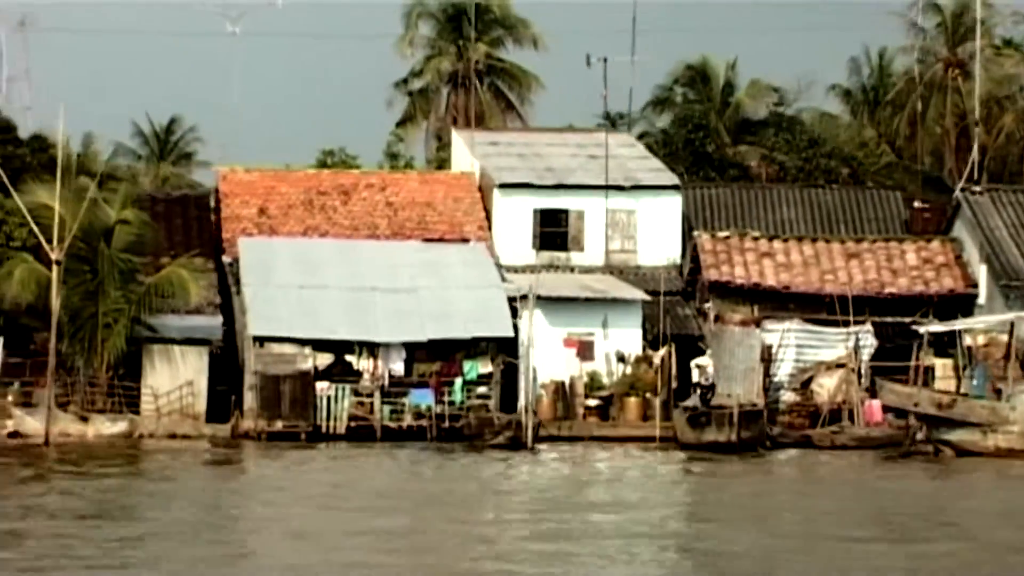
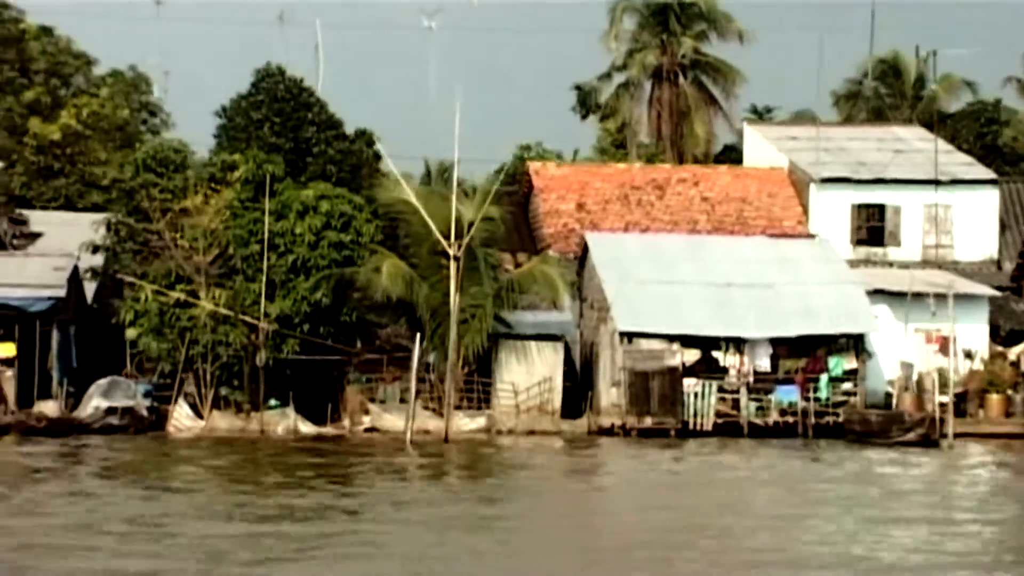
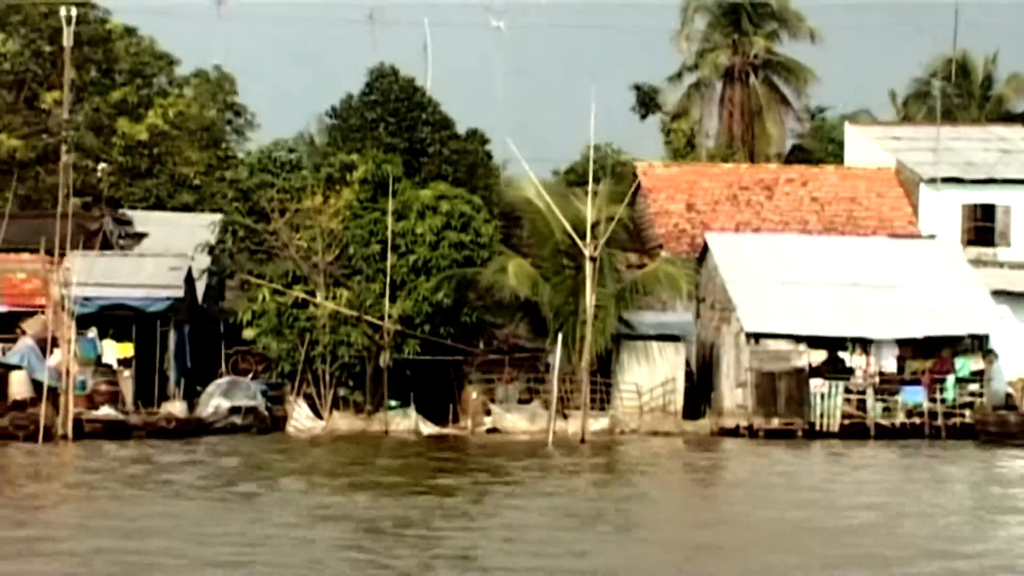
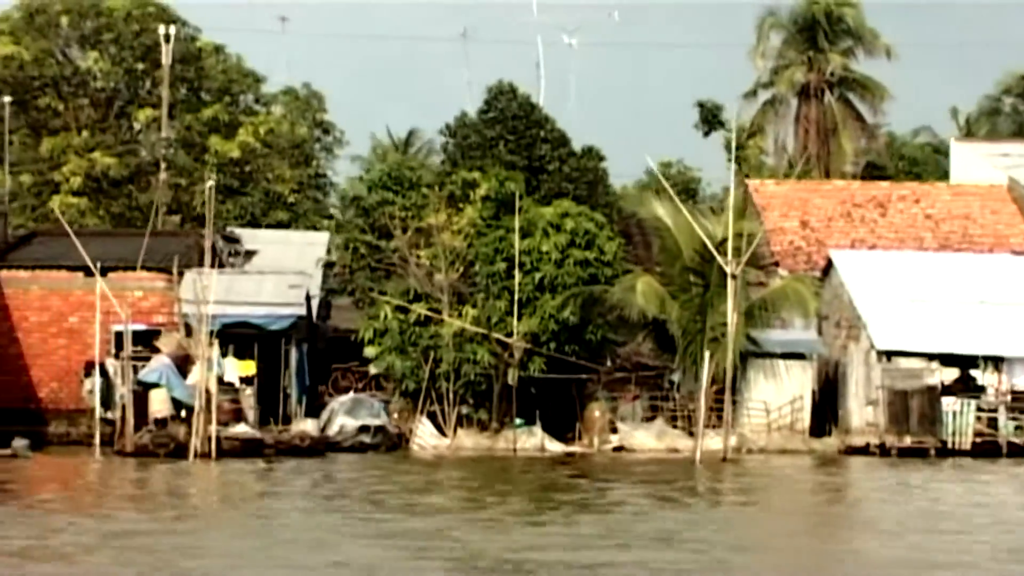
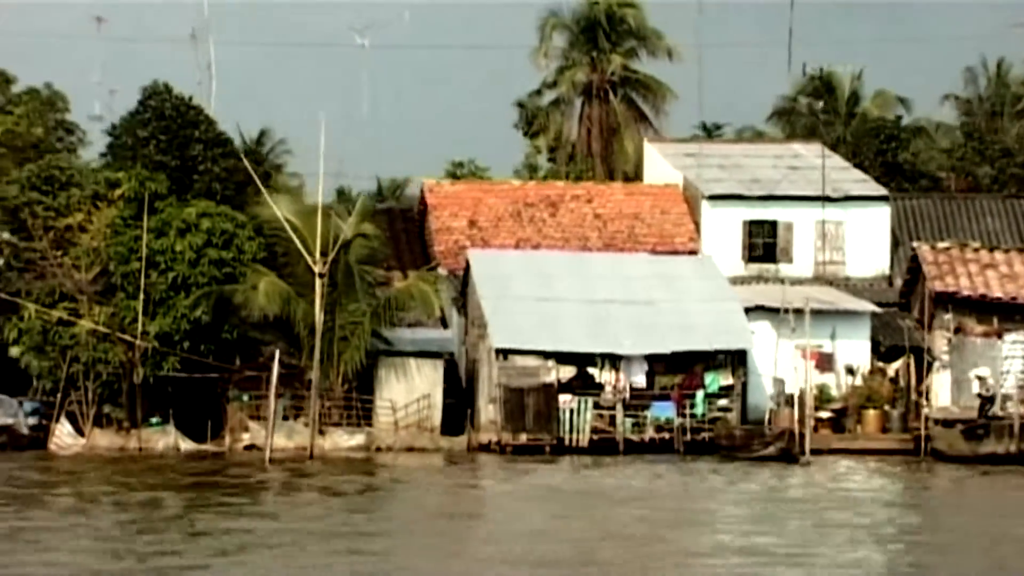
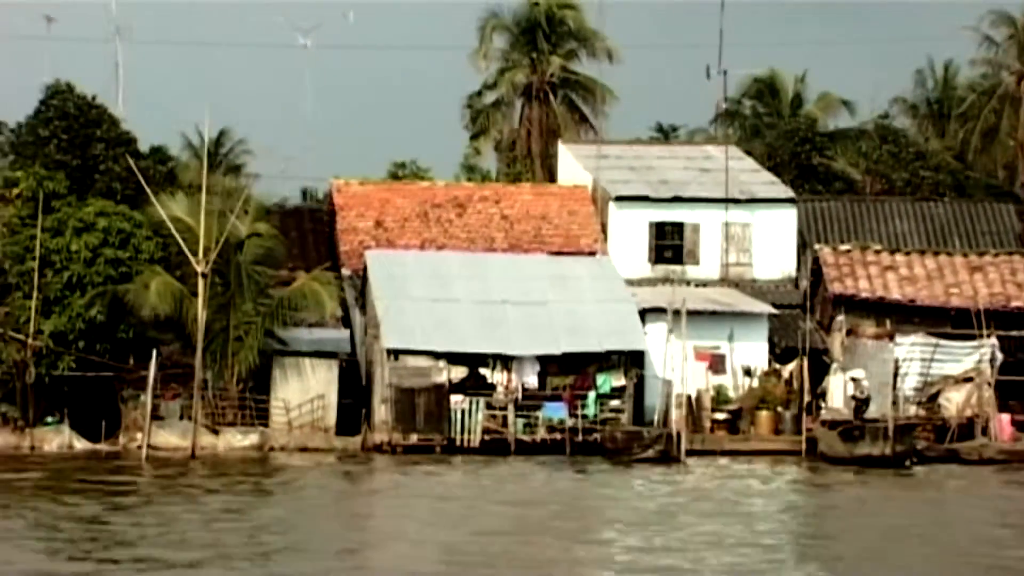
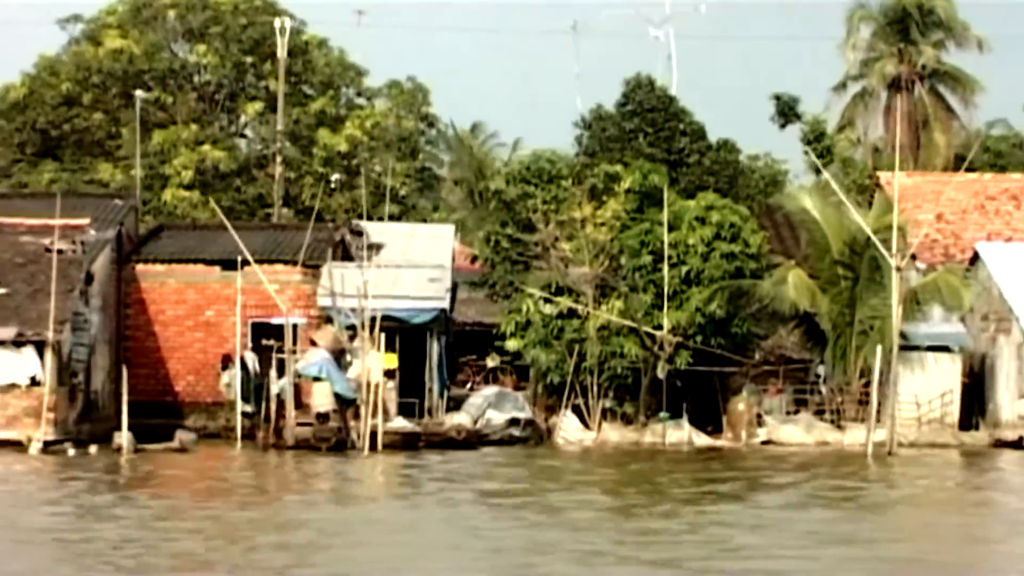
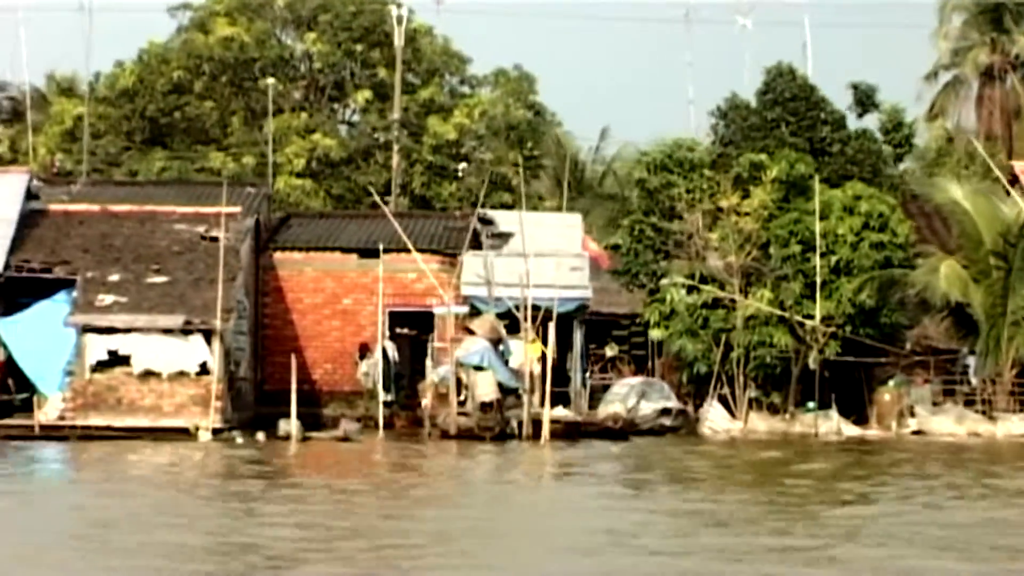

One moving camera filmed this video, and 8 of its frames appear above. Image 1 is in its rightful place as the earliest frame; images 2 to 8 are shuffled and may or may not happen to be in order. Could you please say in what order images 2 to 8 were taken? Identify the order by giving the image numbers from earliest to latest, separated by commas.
6, 5, 2, 3, 4, 7, 8
